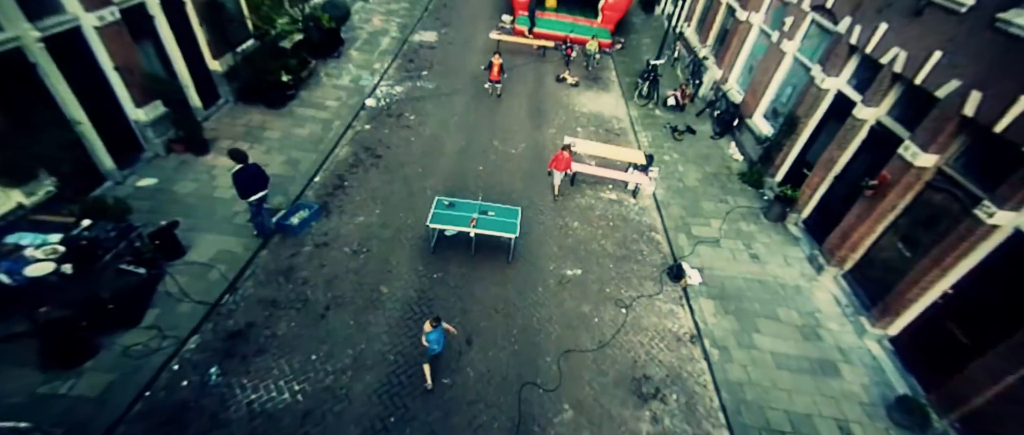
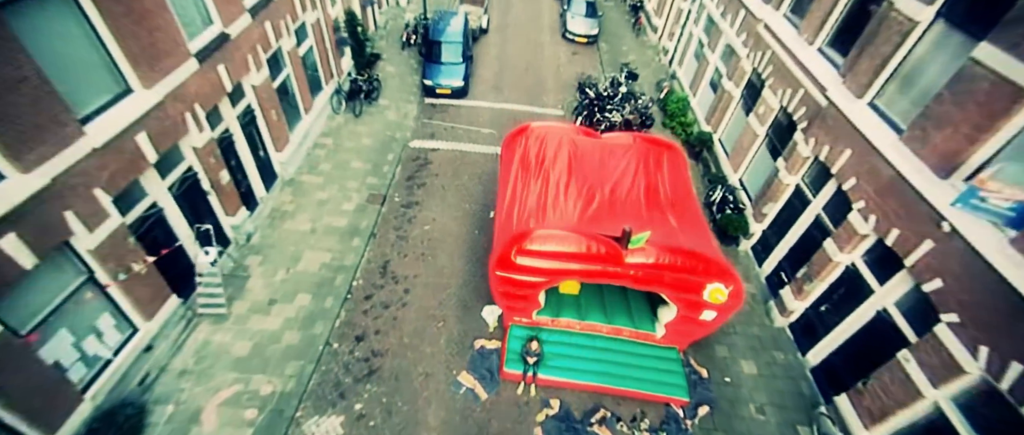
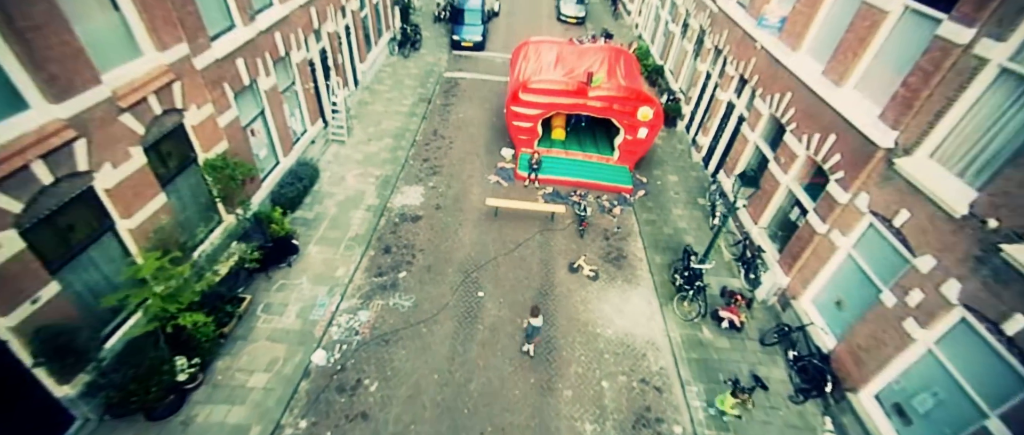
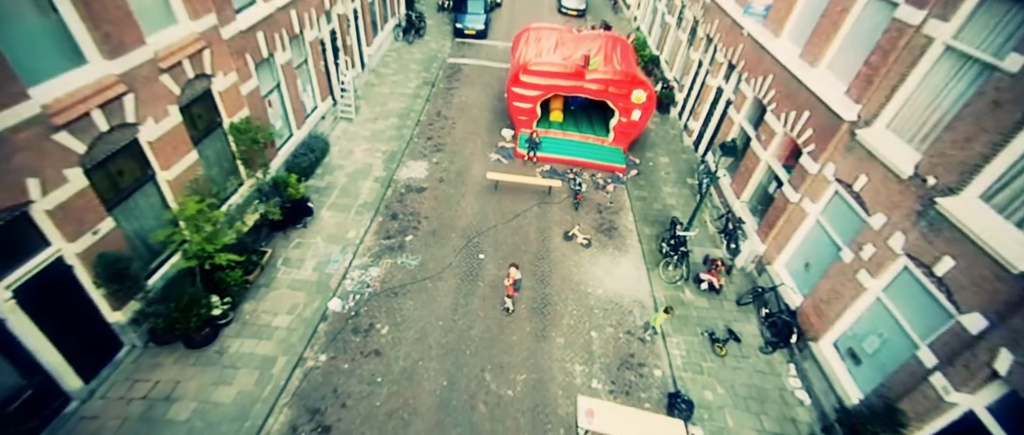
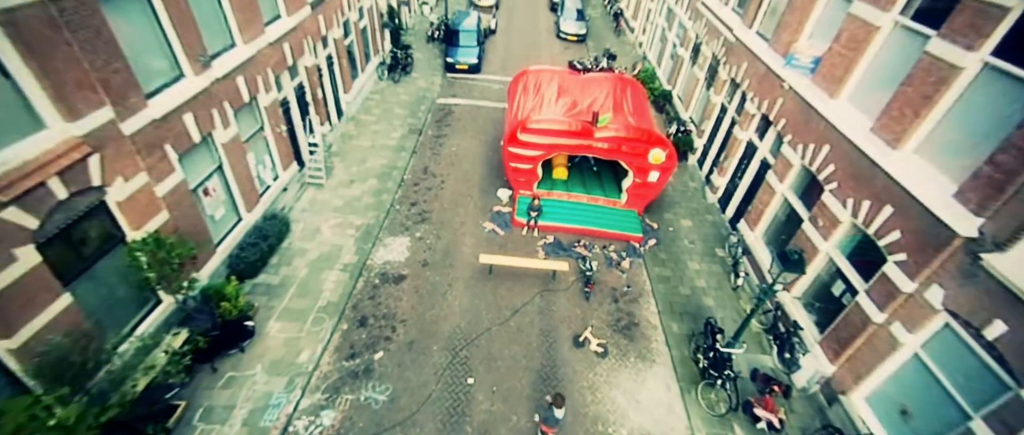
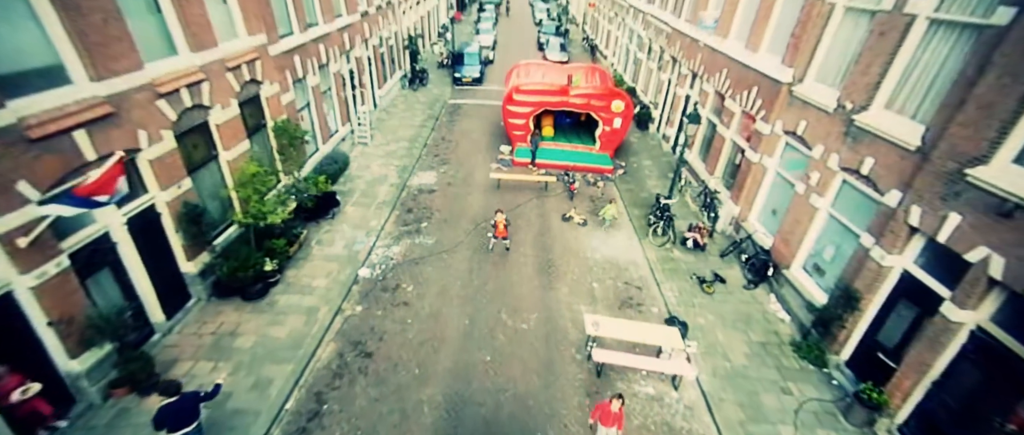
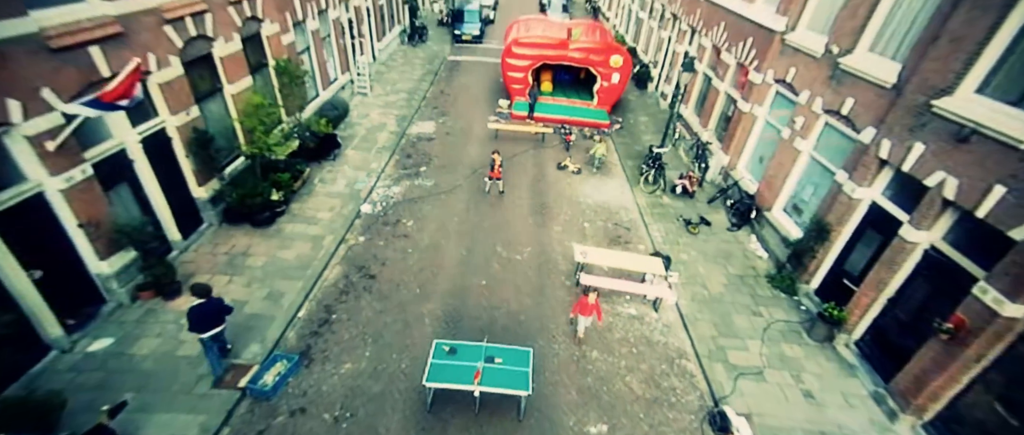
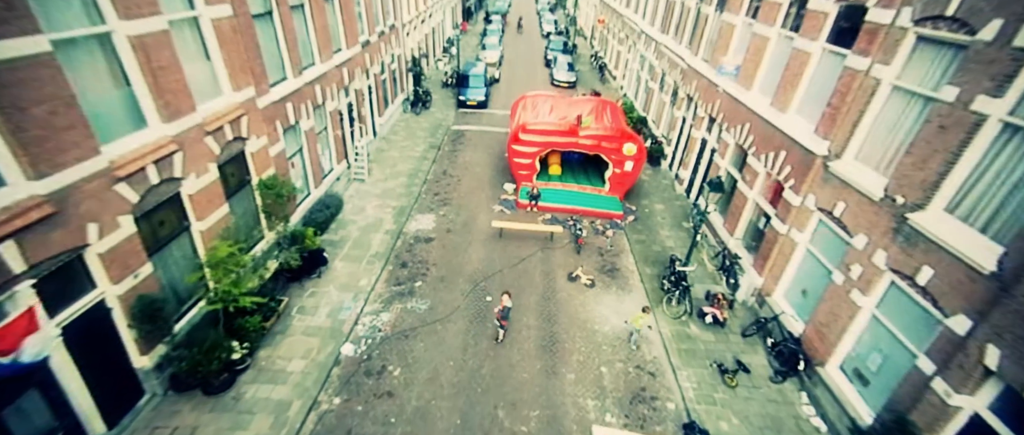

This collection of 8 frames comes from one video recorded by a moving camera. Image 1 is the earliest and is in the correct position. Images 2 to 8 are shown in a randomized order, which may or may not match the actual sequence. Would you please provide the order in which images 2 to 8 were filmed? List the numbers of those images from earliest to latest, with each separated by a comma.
7, 6, 8, 4, 3, 5, 2
